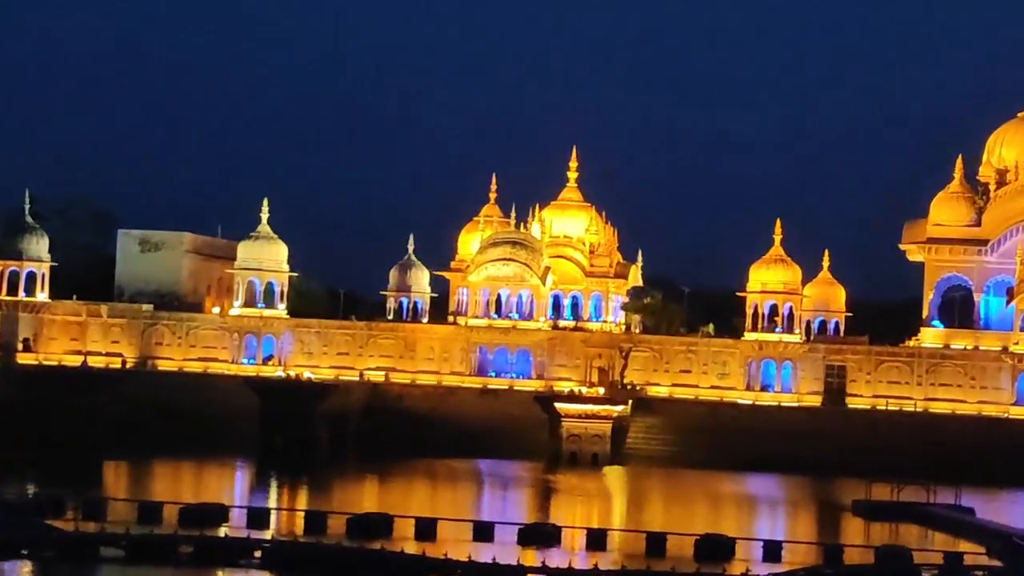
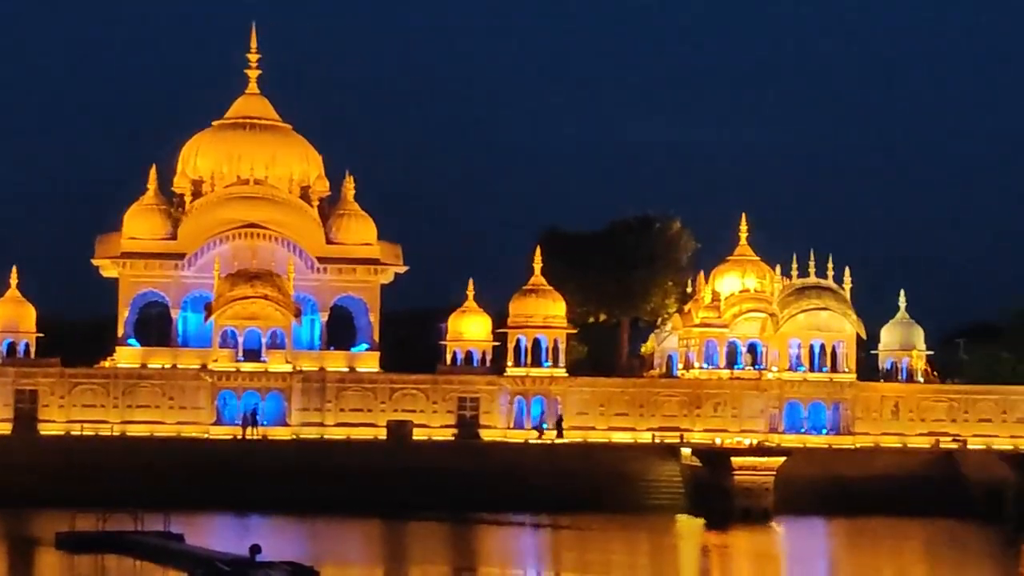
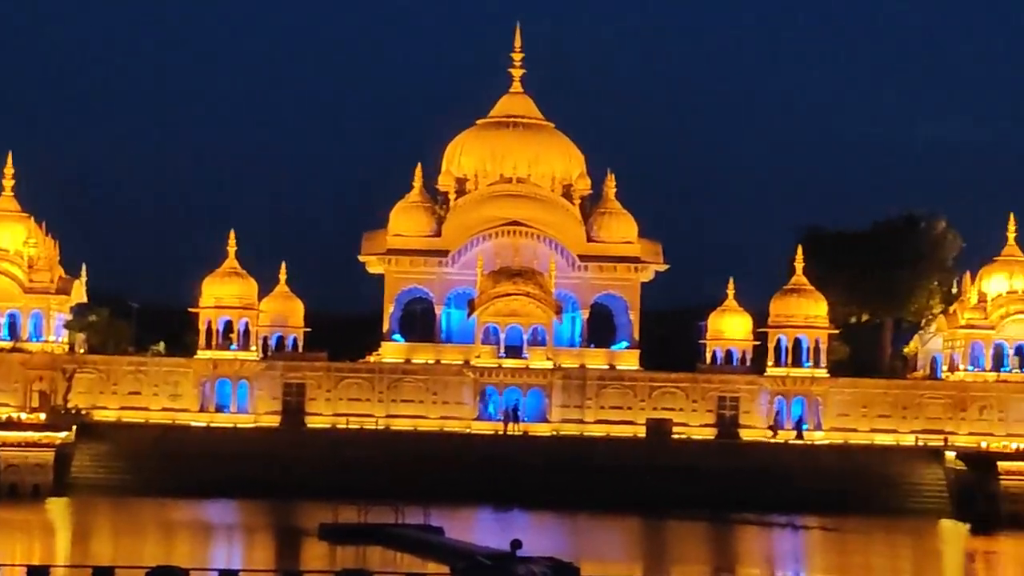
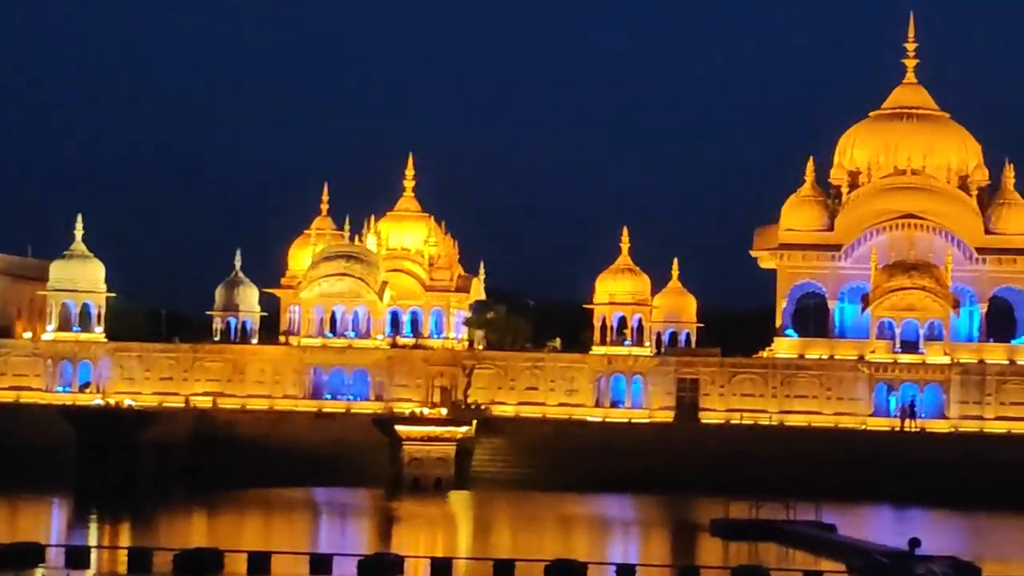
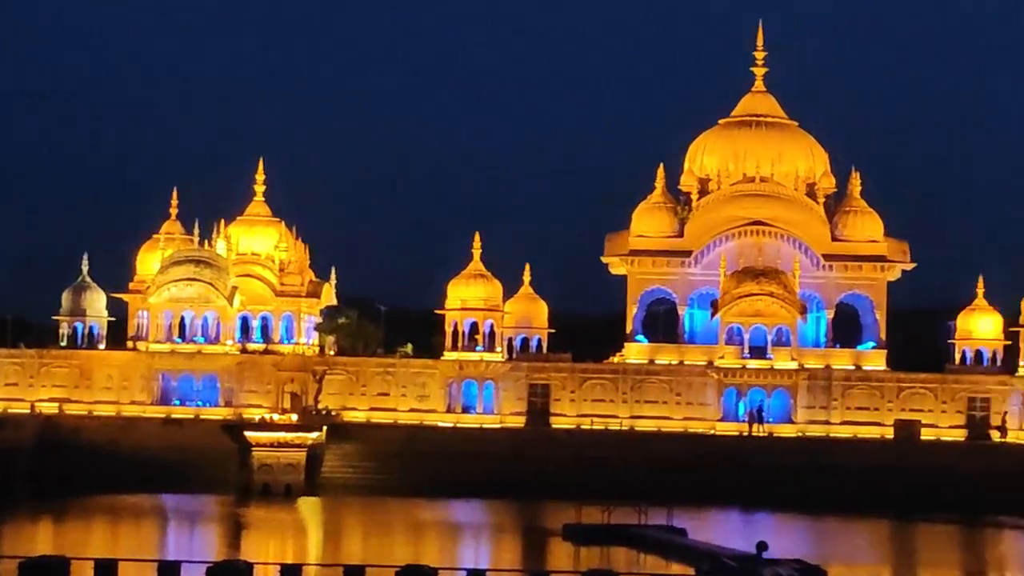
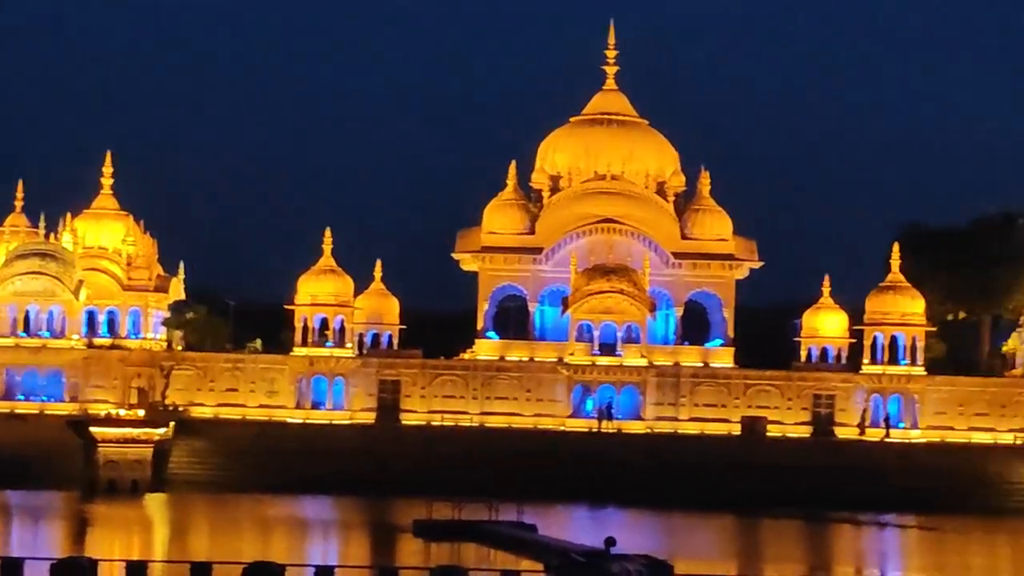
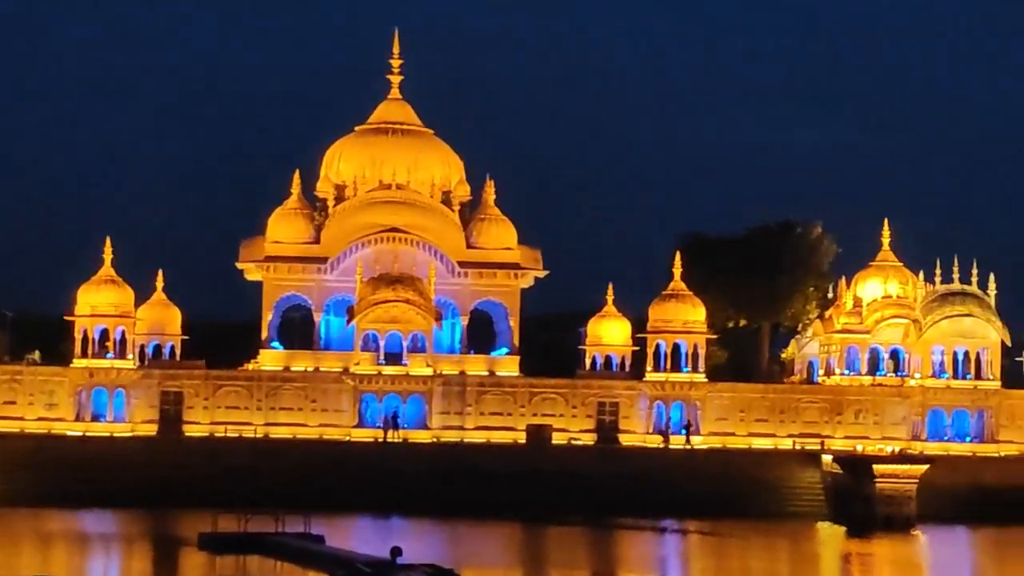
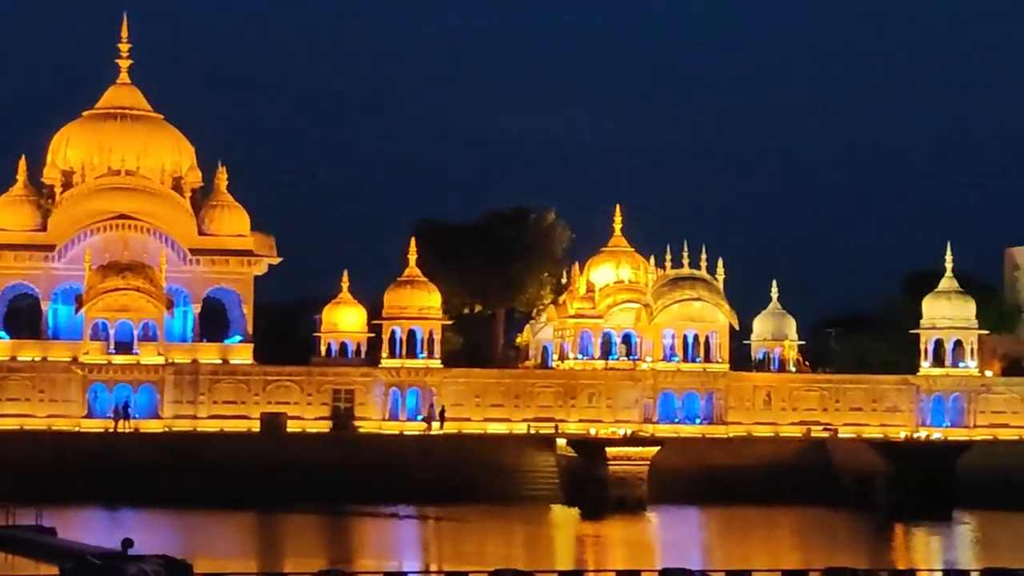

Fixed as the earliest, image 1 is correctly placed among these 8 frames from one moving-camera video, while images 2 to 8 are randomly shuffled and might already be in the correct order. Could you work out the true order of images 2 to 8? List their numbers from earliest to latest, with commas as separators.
4, 5, 6, 3, 7, 2, 8
